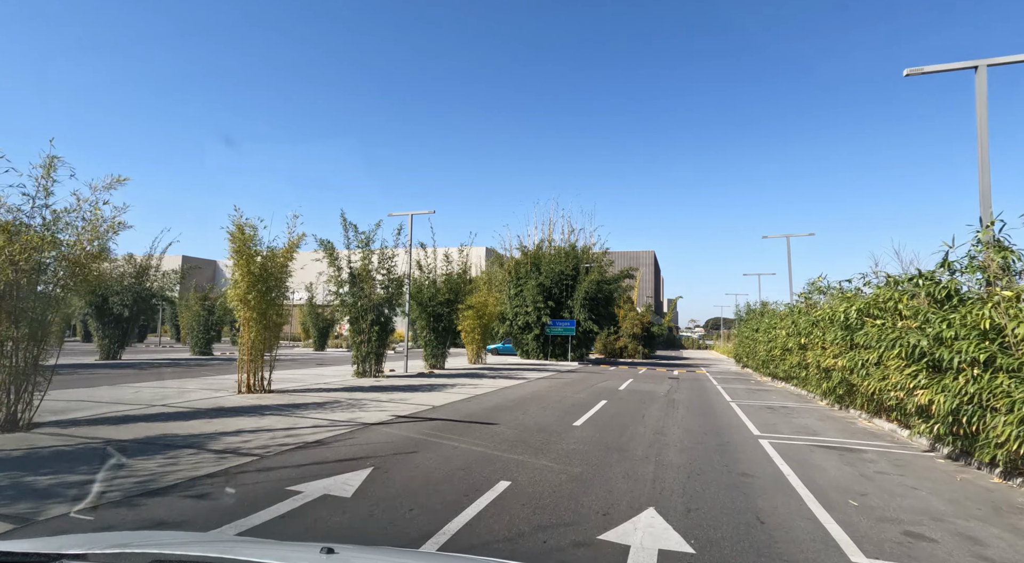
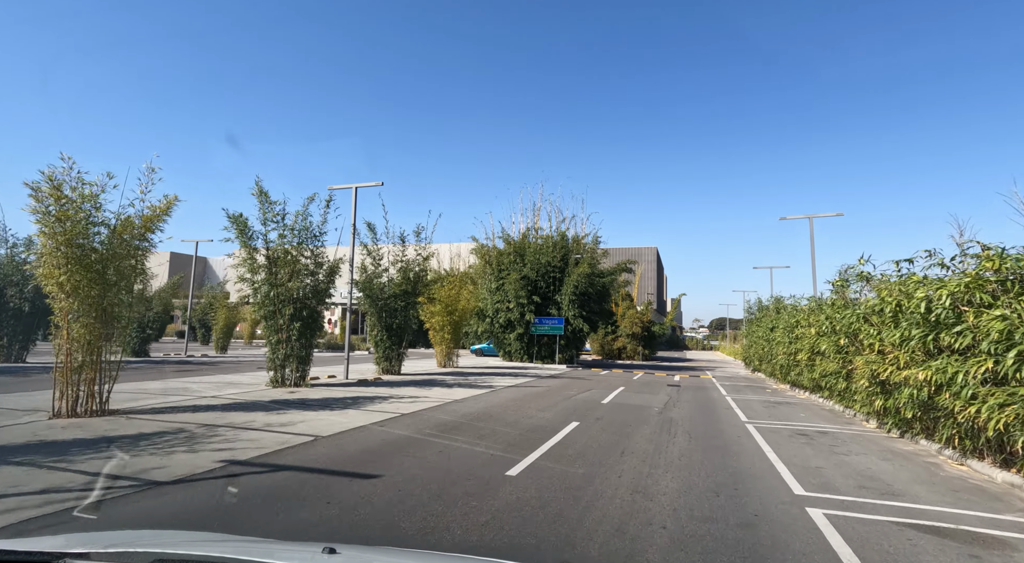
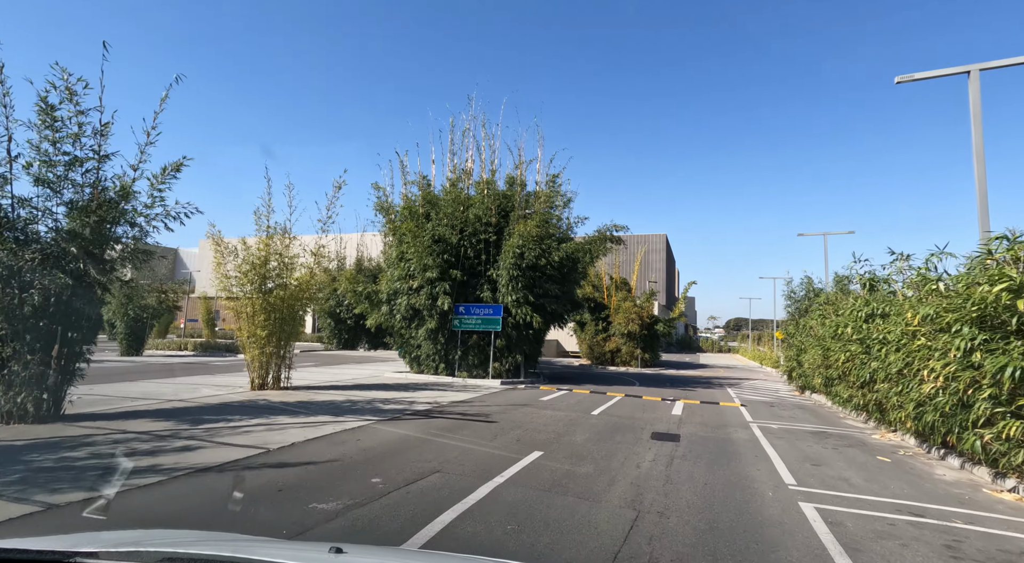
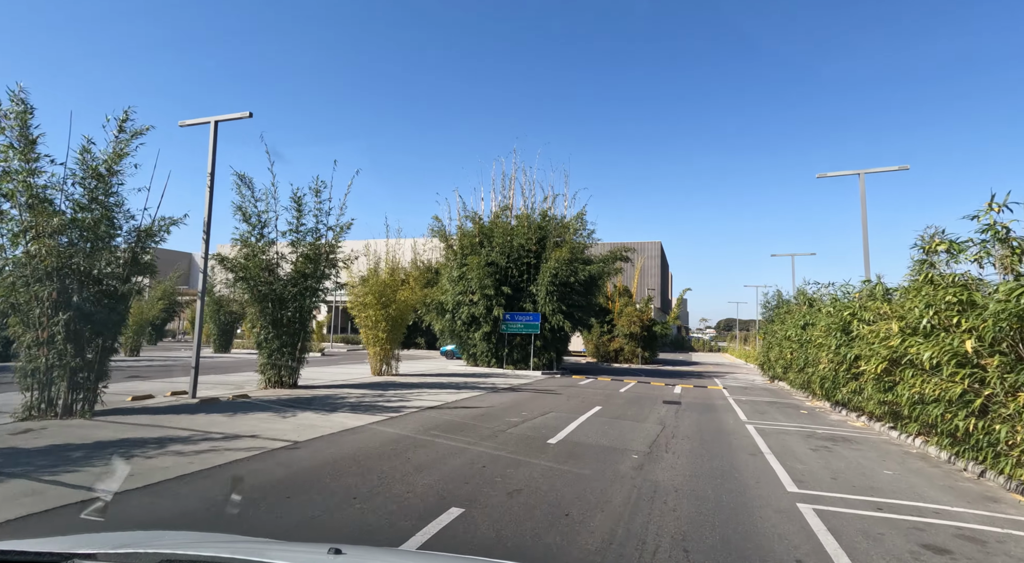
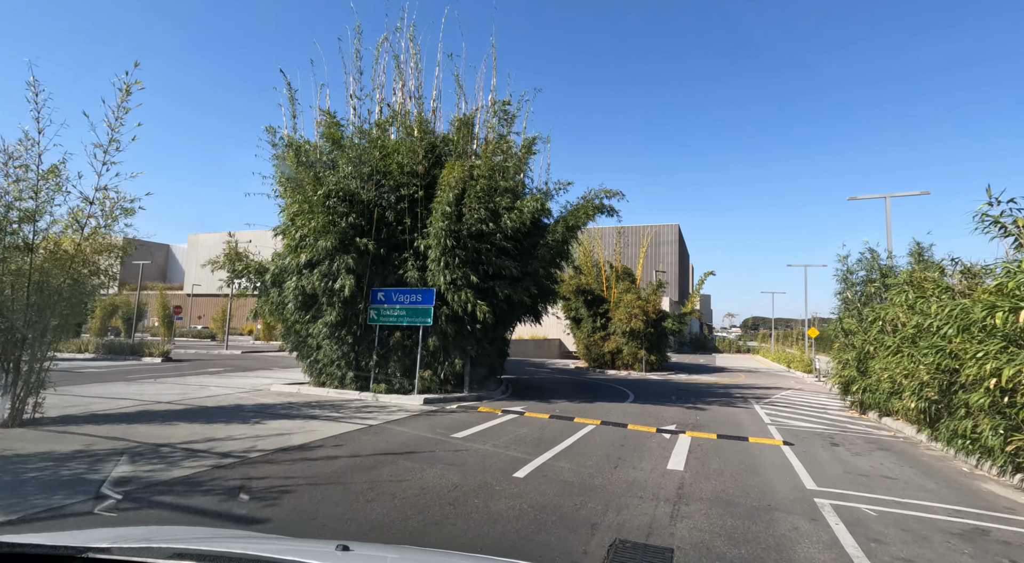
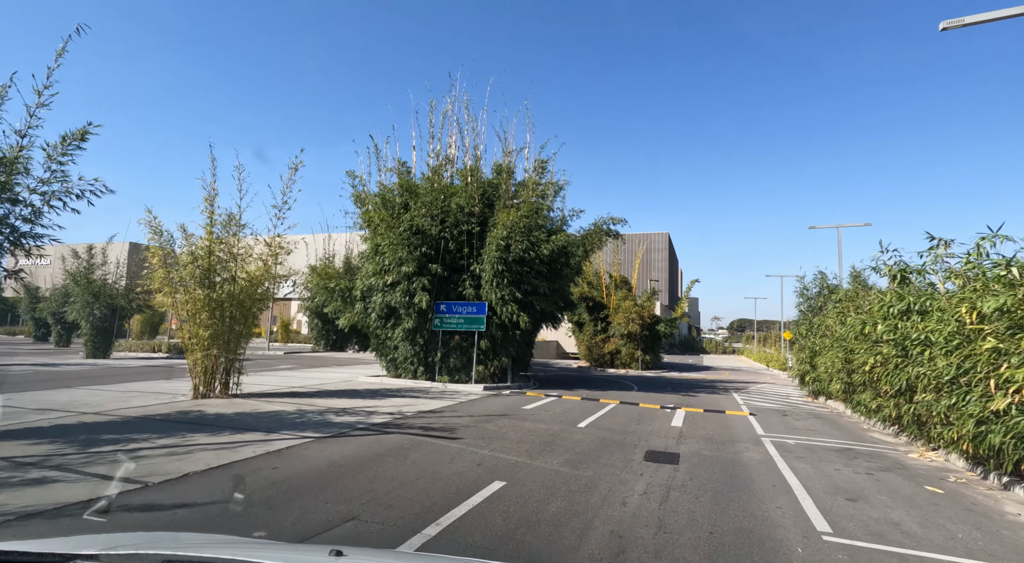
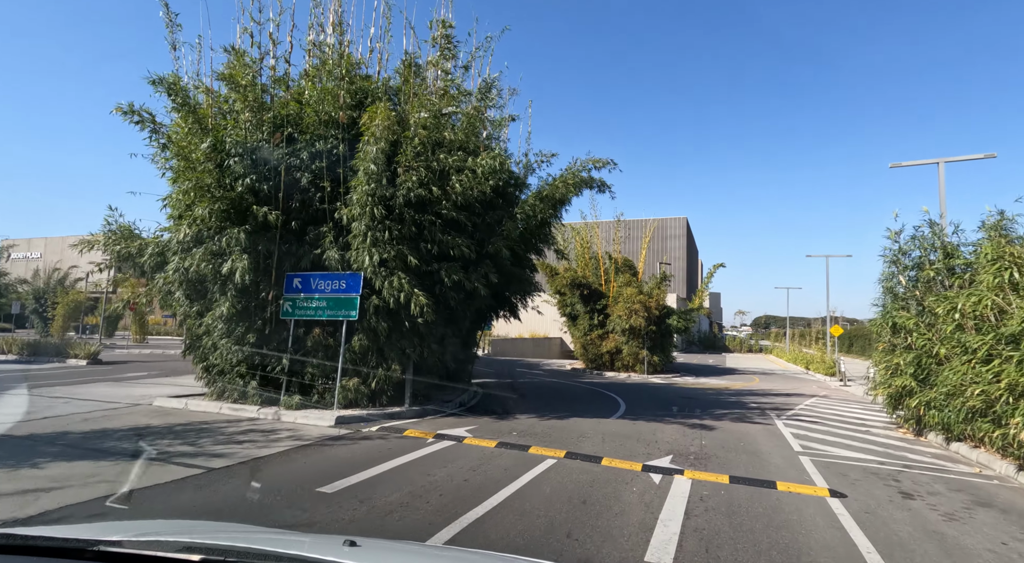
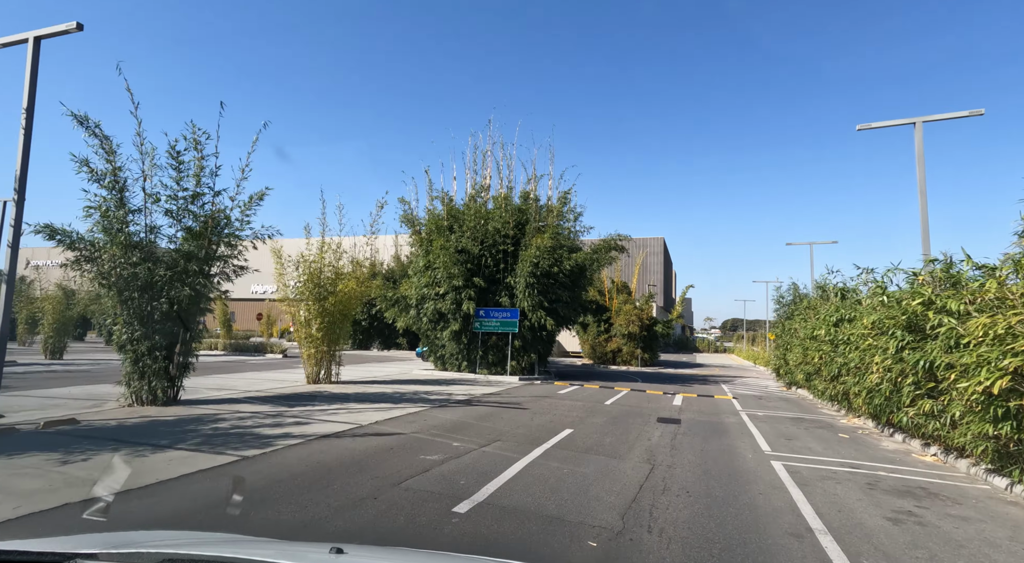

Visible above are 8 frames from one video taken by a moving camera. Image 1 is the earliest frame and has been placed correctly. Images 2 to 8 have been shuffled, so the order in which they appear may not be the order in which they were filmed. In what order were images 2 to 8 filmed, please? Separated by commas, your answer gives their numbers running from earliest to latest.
2, 4, 8, 3, 6, 5, 7
